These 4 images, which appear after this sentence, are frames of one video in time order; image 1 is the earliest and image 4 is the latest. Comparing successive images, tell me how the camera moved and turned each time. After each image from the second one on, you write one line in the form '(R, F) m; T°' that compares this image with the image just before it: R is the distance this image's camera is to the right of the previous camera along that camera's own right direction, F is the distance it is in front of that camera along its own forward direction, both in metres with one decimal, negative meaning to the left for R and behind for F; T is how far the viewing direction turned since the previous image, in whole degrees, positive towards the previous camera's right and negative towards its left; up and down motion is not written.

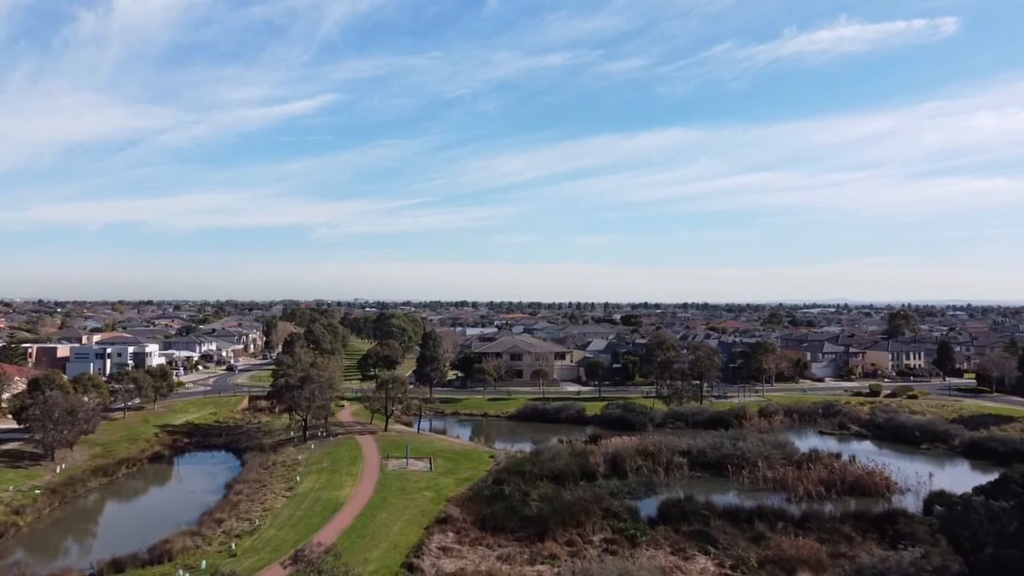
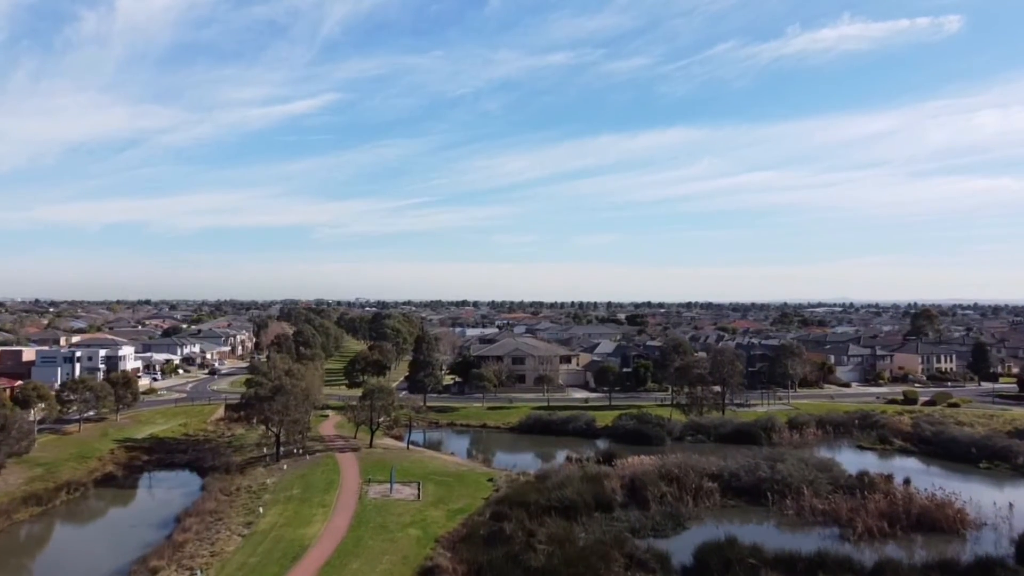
(0.0, +3.8) m; 0°
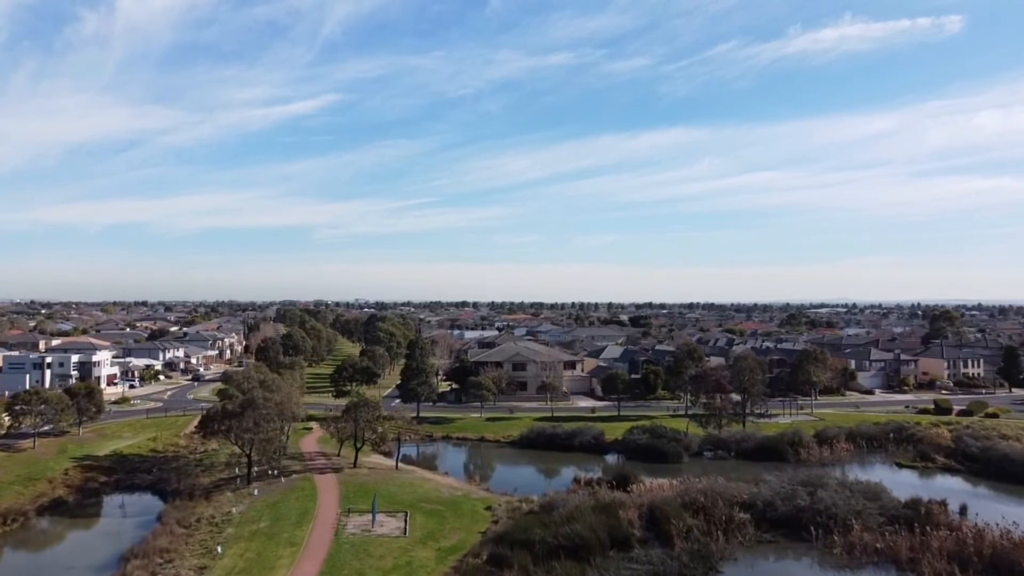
(0.0, +3.1) m; 0°
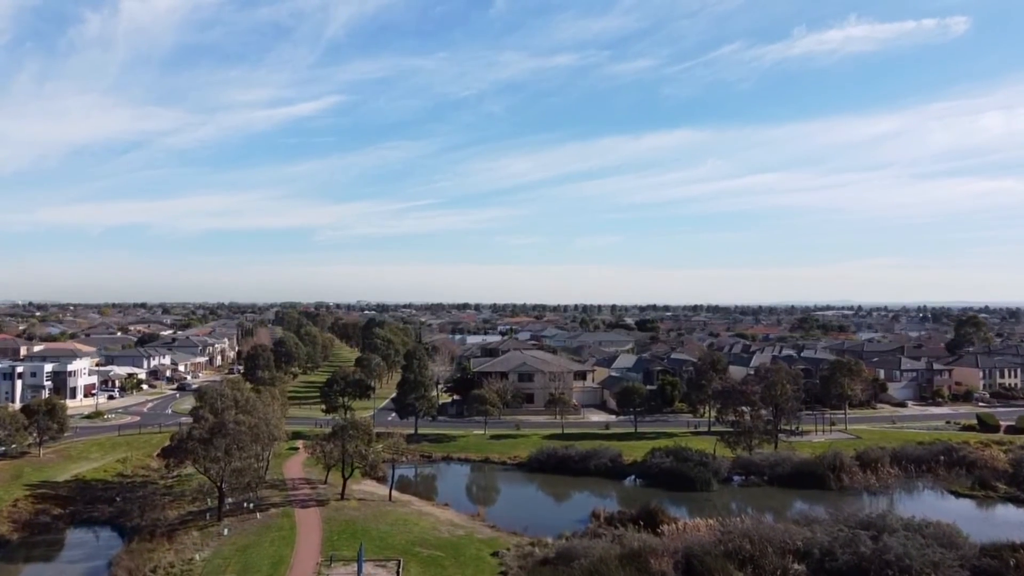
(-0.1, +3.1) m; 0°
